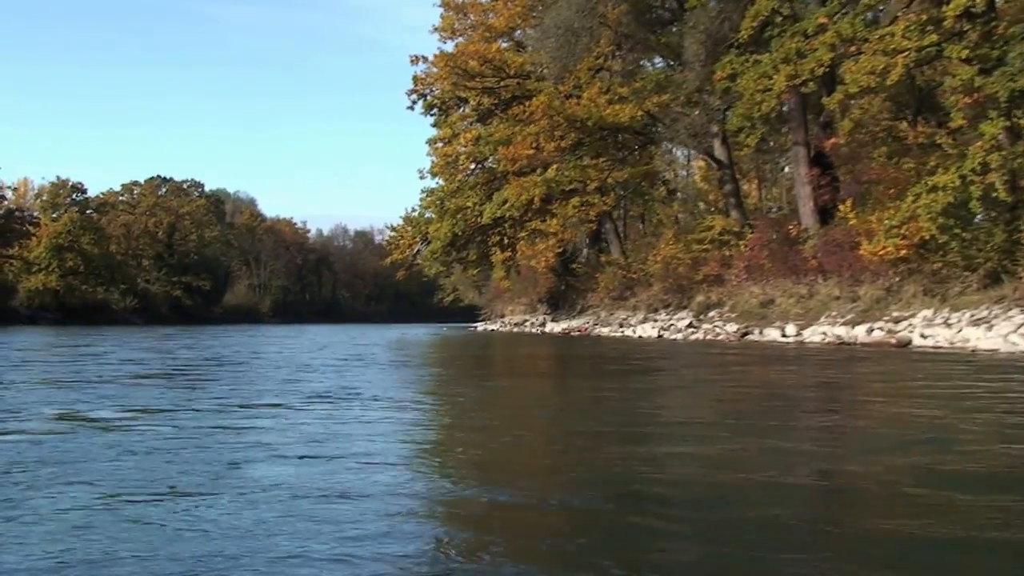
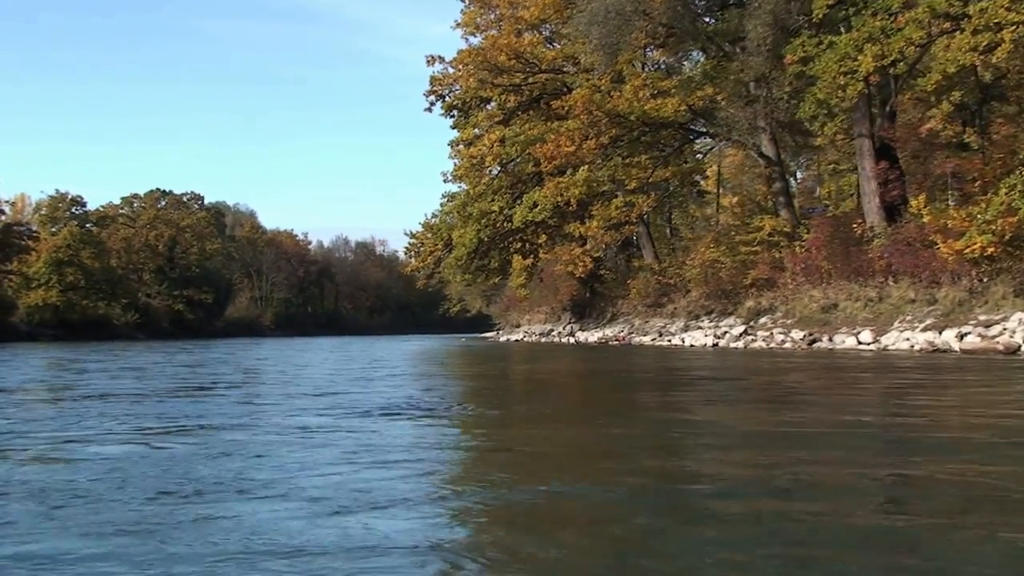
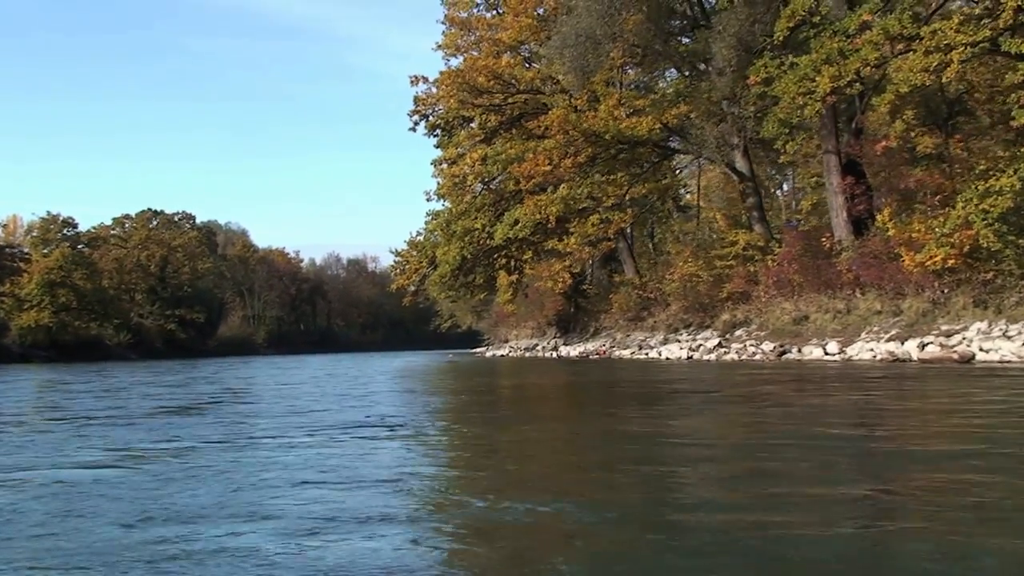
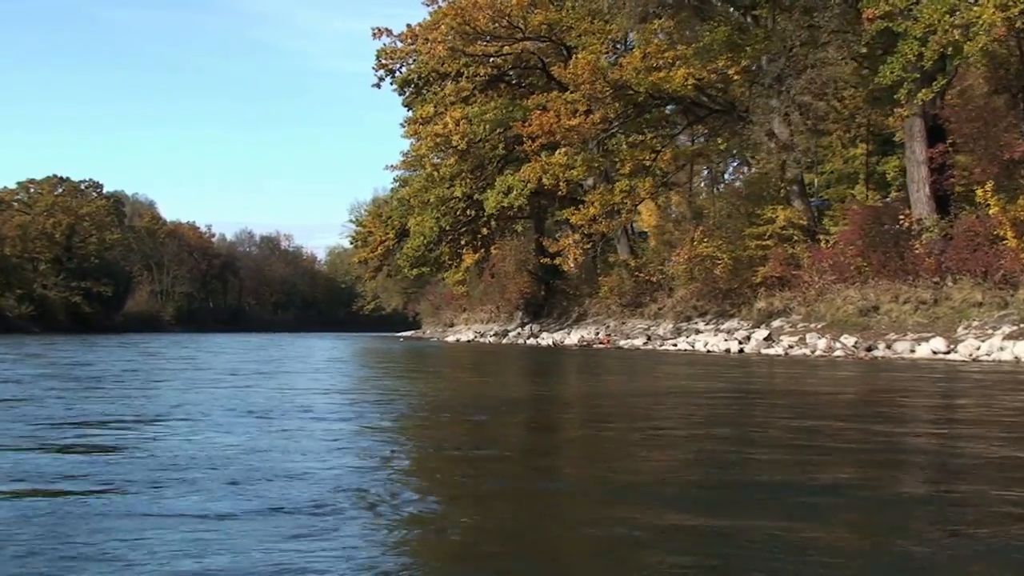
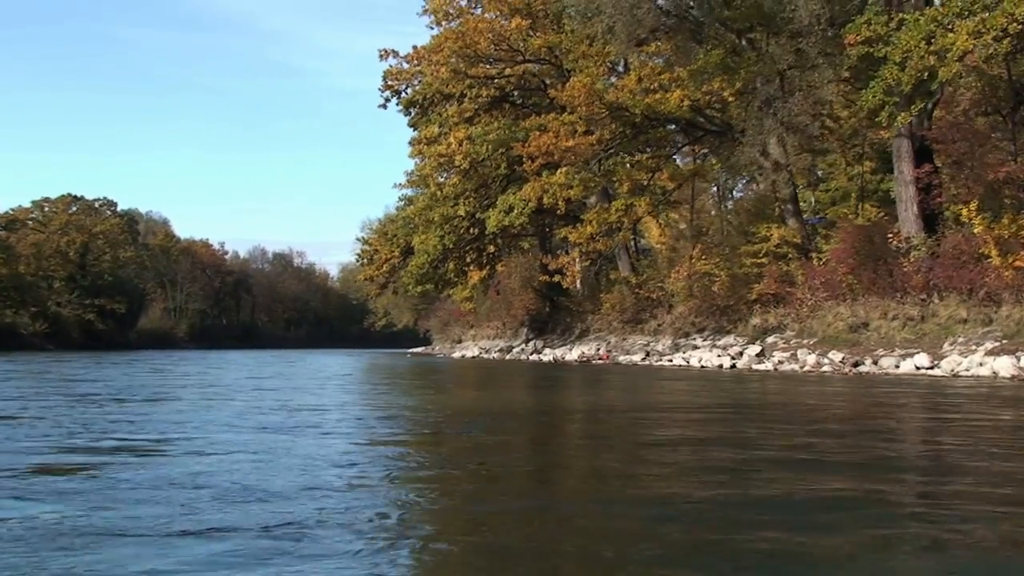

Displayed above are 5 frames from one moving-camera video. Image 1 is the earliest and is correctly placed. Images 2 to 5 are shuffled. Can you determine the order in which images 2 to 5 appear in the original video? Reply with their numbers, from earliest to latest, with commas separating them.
3, 2, 5, 4
